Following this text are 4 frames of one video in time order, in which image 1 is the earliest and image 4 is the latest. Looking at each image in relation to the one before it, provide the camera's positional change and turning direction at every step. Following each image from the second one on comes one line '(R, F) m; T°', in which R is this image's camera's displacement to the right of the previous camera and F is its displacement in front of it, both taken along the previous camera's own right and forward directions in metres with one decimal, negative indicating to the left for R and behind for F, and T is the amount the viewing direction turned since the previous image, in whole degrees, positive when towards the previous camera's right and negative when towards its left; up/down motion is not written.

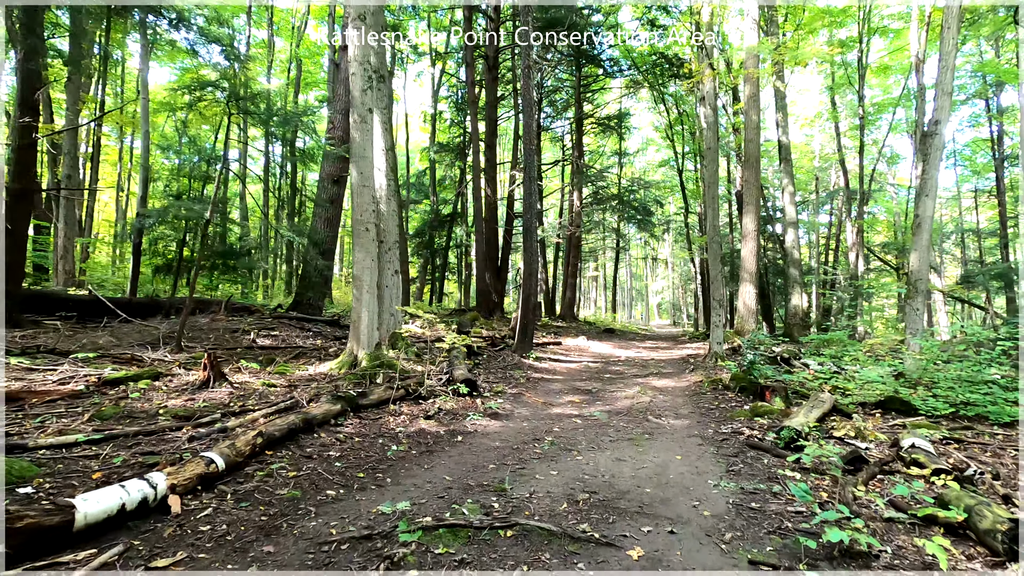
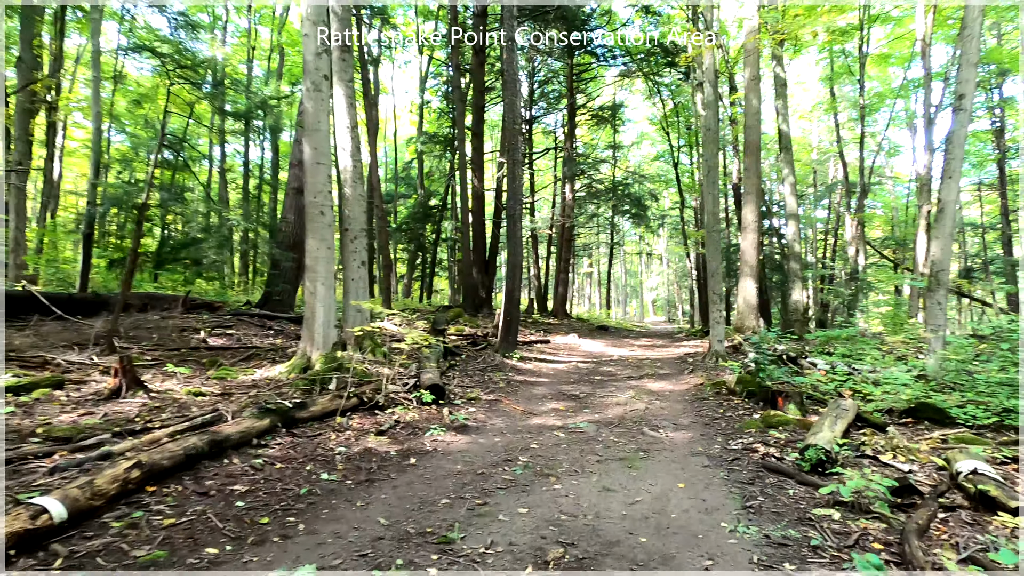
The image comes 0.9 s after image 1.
(+0.2, +0.8) m; +1°
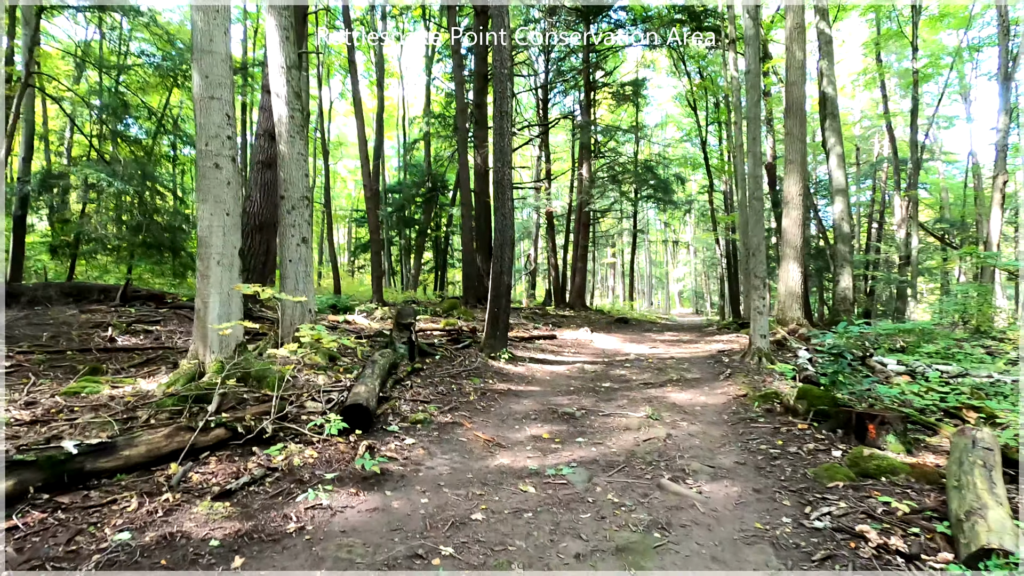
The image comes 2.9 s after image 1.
(+0.5, +1.6) m; -3°
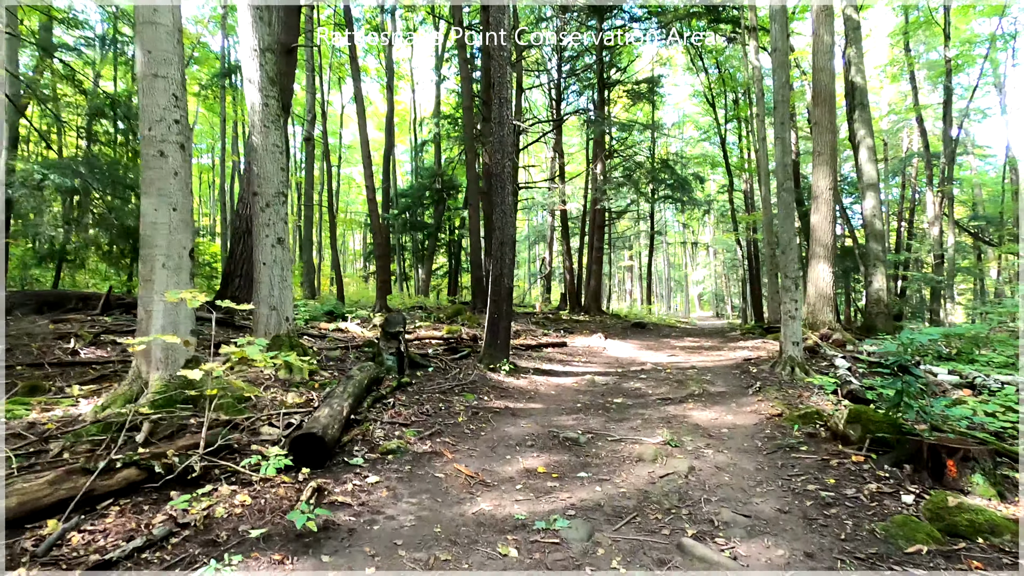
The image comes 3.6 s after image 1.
(+0.2, +0.6) m; -2°
